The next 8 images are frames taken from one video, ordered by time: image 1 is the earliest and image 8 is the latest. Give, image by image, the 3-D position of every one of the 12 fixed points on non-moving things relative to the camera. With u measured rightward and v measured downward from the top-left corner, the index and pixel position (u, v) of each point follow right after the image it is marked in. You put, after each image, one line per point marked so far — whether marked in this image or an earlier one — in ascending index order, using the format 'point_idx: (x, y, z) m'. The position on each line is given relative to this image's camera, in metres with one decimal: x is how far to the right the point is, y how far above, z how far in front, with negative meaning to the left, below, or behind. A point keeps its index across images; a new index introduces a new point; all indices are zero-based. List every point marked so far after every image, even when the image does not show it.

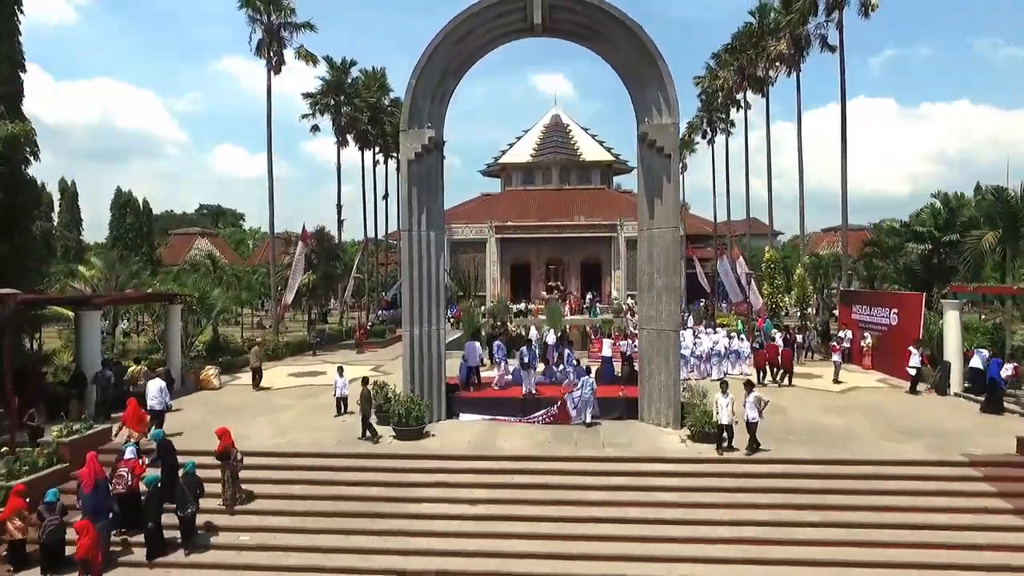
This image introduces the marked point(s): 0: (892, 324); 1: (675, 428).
0: (+9.1, -0.9, +16.2) m
1: (+2.6, -2.2, +10.8) m
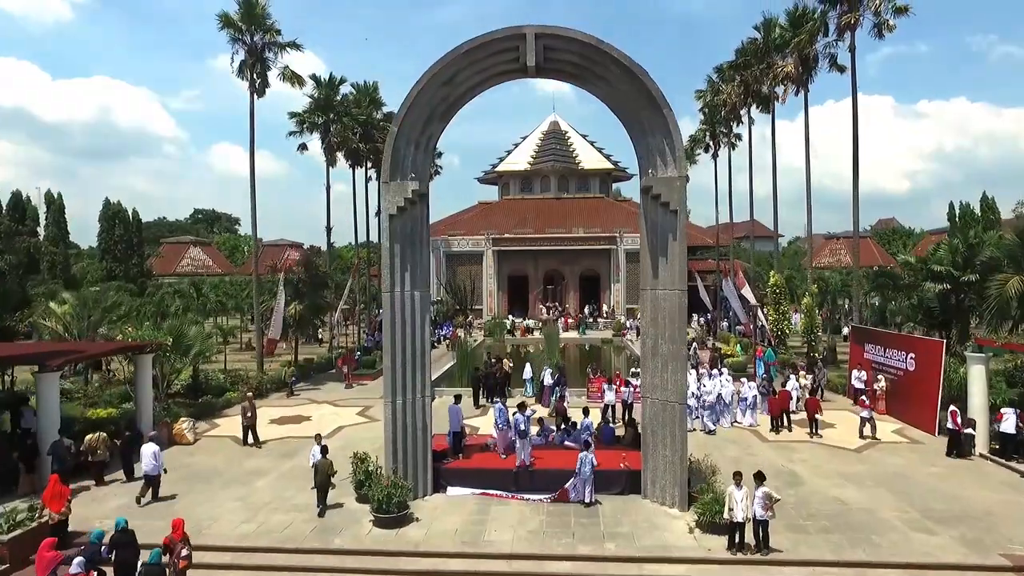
0: (+8.9, -1.9, +15.3) m
1: (+2.5, -3.2, +9.9) m
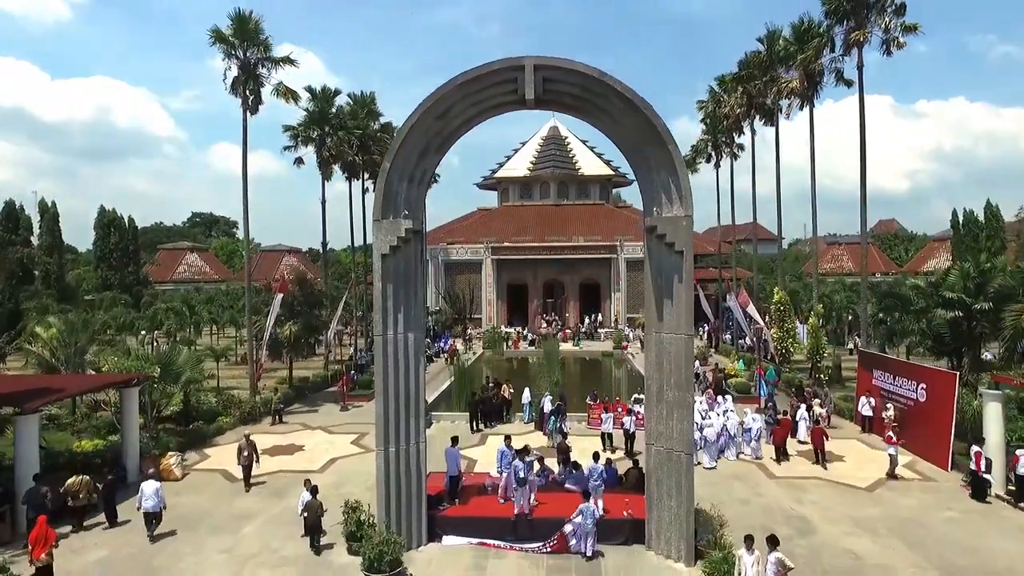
0: (+8.9, -2.5, +14.9) m
1: (+2.4, -3.8, +9.4) m
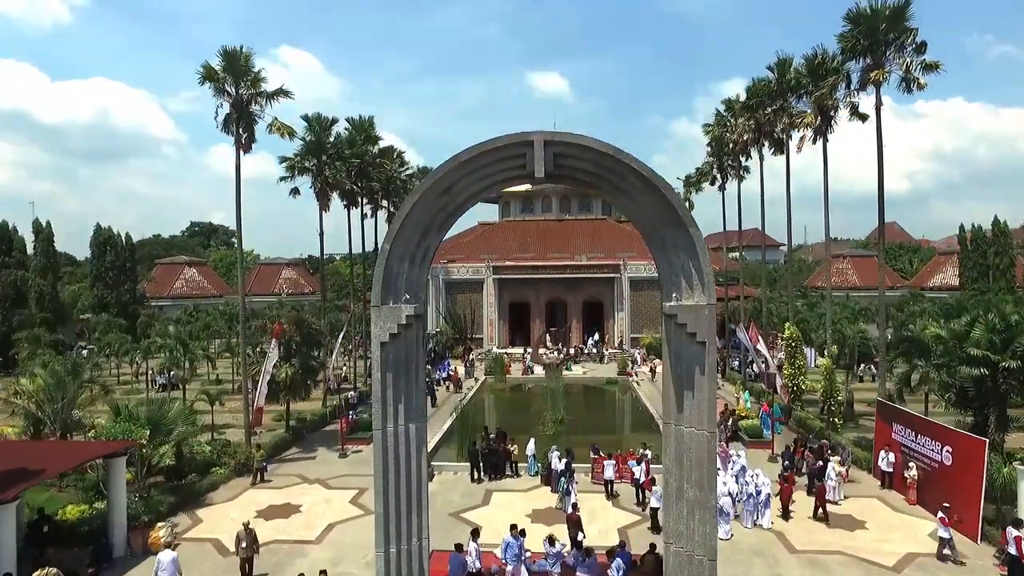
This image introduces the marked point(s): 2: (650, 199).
0: (+9.0, -3.7, +14.2) m
1: (+2.6, -5.0, +8.7) m
2: (+1.8, +1.2, +8.9) m
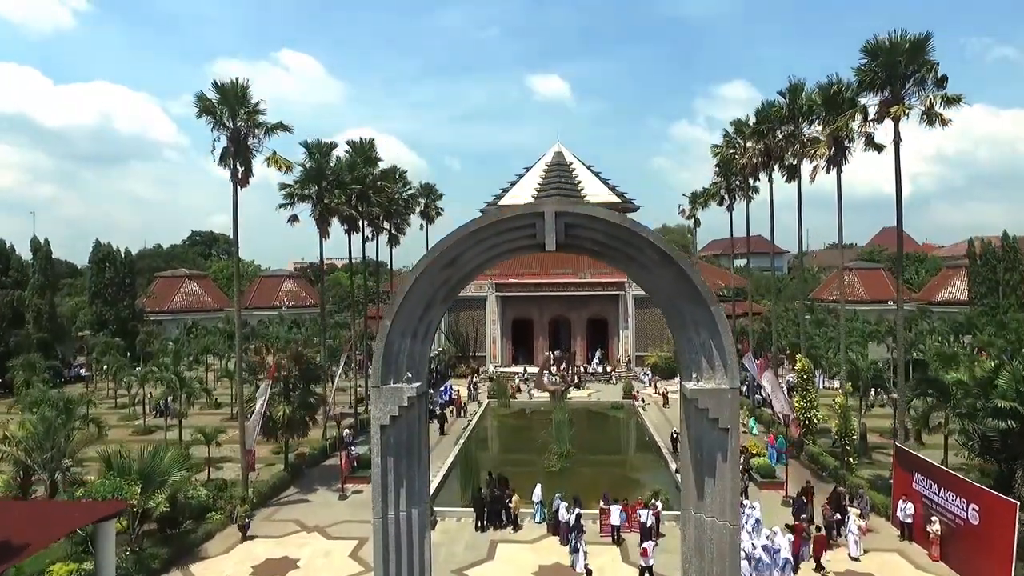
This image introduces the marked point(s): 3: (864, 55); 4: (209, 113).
0: (+9.1, -4.6, +13.6) m
1: (+2.7, -6.0, +8.1) m
2: (+1.9, +0.2, +8.3) m
3: (+8.5, +5.6, +16.3) m
4: (-7.8, +4.5, +17.7) m
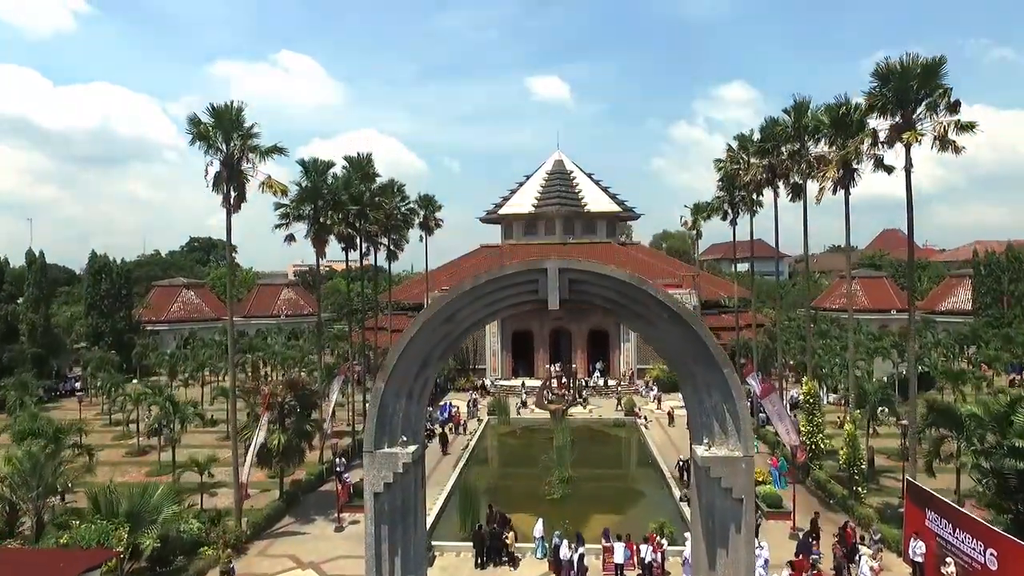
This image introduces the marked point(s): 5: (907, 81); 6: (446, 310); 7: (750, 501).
0: (+9.2, -5.3, +13.1) m
1: (+2.7, -6.7, +7.7) m
2: (+1.9, -0.5, +7.8) m
3: (+8.5, +4.9, +15.9) m
4: (-7.8, +3.8, +17.2) m
5: (+9.0, +4.7, +15.5) m
6: (-0.8, -0.3, +8.1) m
7: (+2.6, -2.4, +7.6) m
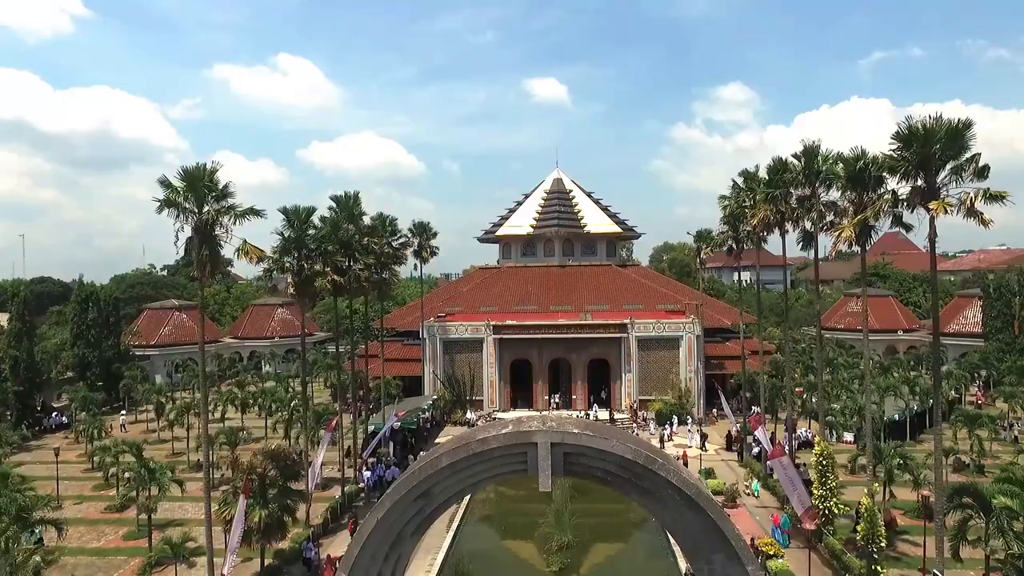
0: (+9.0, -7.0, +11.9) m
1: (+2.6, -8.4, +6.5) m
2: (+1.8, -2.2, +6.6) m
3: (+8.3, +3.2, +14.7) m
4: (-8.0, +2.0, +16.0) m
5: (+8.8, +3.0, +14.3) m
6: (-0.9, -2.0, +6.9) m
7: (+2.5, -4.1, +6.4) m
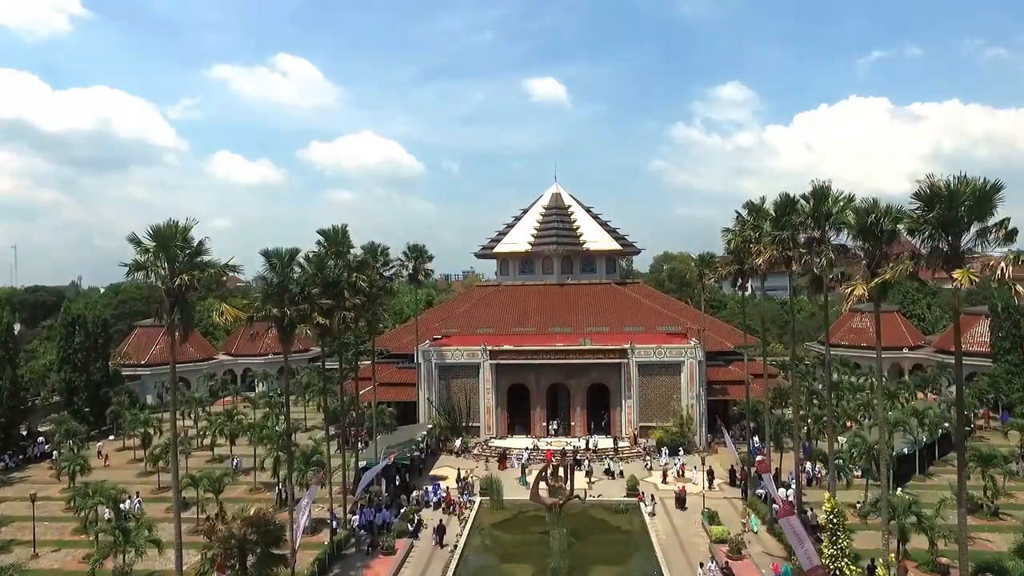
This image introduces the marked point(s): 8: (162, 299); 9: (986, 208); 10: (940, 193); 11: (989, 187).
0: (+8.9, -8.5, +10.9) m
1: (+2.4, -9.9, +5.4) m
2: (+1.6, -3.7, +5.6) m
3: (+8.1, +1.8, +13.6) m
4: (-8.2, +0.6, +15.0) m
5: (+8.6, +1.6, +13.2) m
6: (-1.1, -3.5, +5.9) m
7: (+2.3, -5.6, +5.3) m
8: (-7.9, -0.1, +15.3) m
9: (+9.2, +1.5, +13.1) m
10: (+8.4, +1.9, +13.3) m
11: (+9.1, +1.9, +13.0) m
